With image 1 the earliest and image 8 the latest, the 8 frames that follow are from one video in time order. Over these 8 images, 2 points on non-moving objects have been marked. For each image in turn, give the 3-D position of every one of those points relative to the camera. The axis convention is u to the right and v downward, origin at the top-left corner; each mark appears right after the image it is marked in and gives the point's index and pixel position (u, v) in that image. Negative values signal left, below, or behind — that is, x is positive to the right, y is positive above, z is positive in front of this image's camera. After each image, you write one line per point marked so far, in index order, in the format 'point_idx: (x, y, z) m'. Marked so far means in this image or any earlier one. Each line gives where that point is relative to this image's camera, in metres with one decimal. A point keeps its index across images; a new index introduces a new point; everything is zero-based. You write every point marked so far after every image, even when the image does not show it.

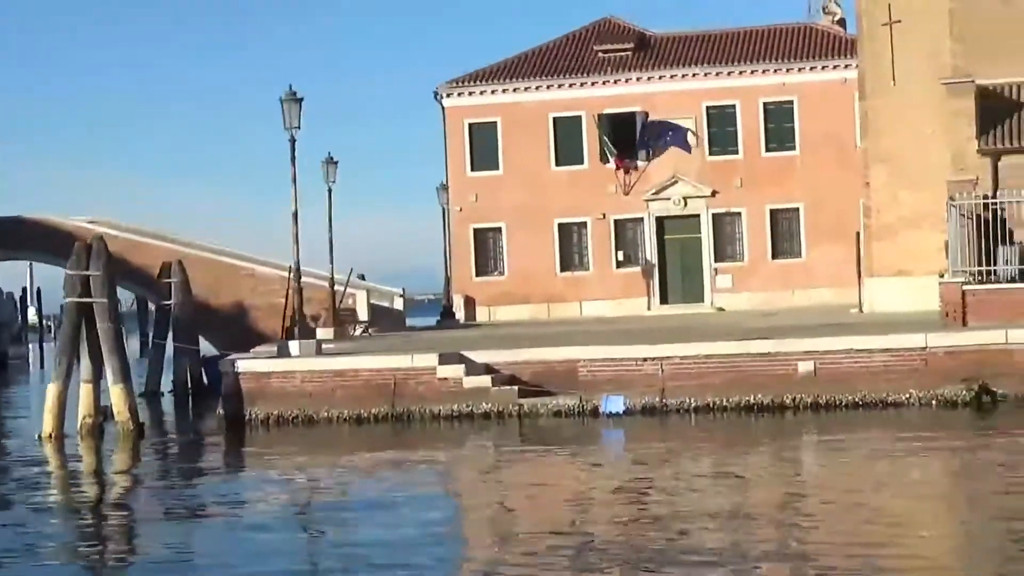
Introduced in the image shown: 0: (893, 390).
0: (+9.5, -2.5, +17.7) m
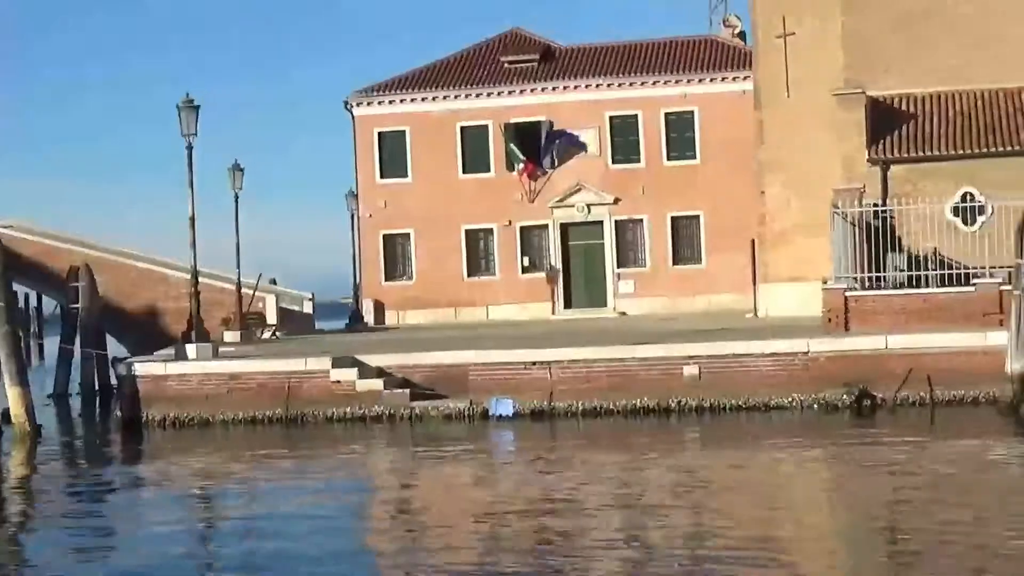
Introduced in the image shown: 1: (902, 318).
0: (+6.7, -2.7, +18.1) m
1: (+10.0, -0.8, +18.1) m
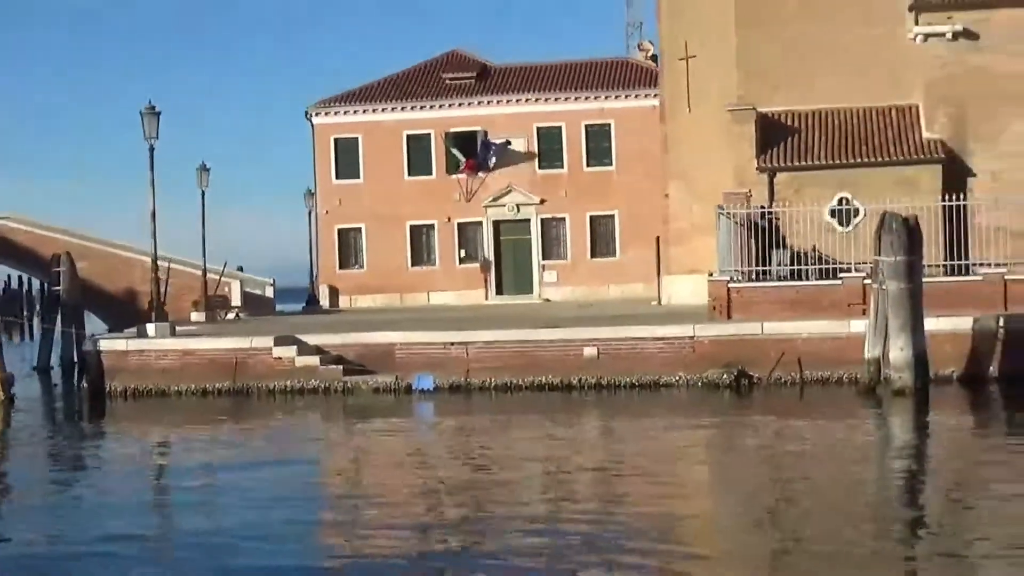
0: (+4.4, -2.4, +20.5) m
1: (+7.7, -0.6, +20.6) m
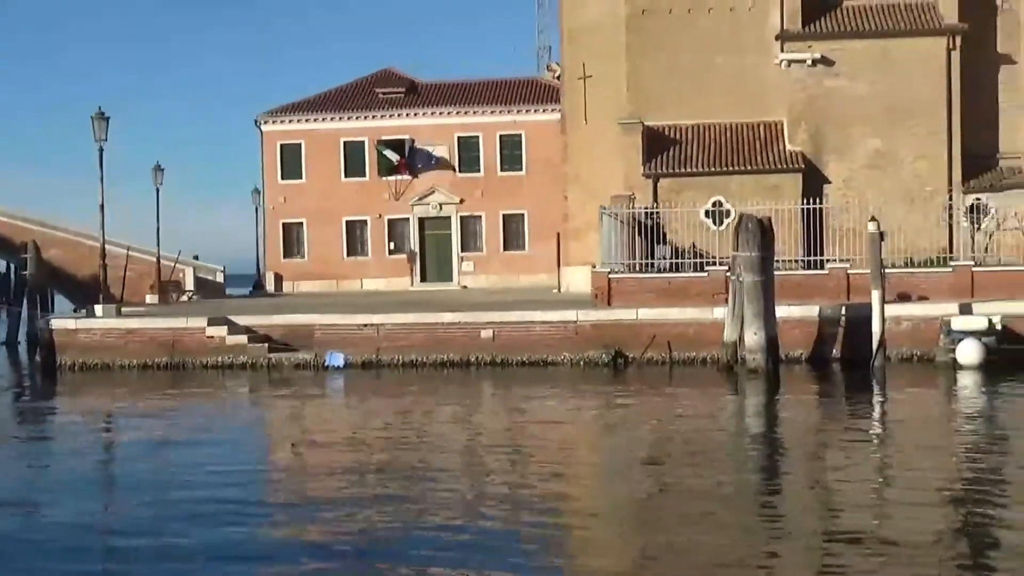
0: (+1.3, -2.1, +23.5) m
1: (+4.6, -0.3, +23.7) m
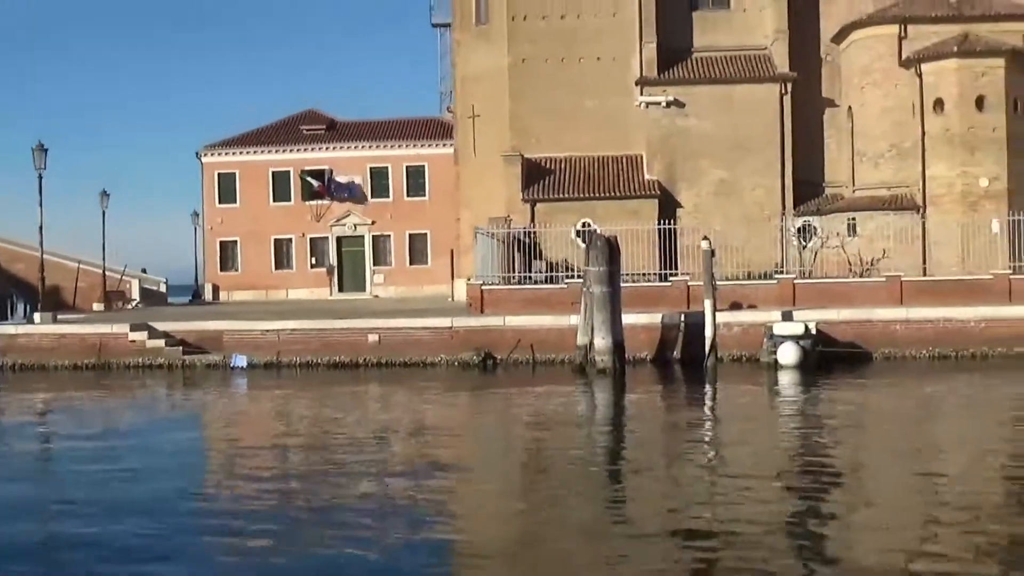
0: (-3.0, -2.5, +27.4) m
1: (+0.3, -0.7, +27.7) m
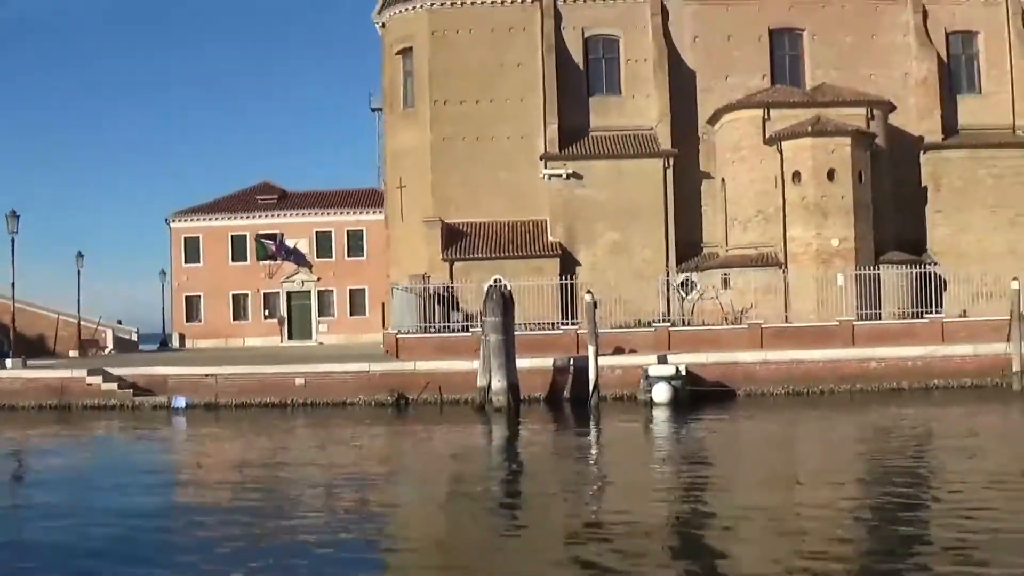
0: (-6.8, -4.6, +31.7) m
1: (-3.5, -2.8, +32.1) m
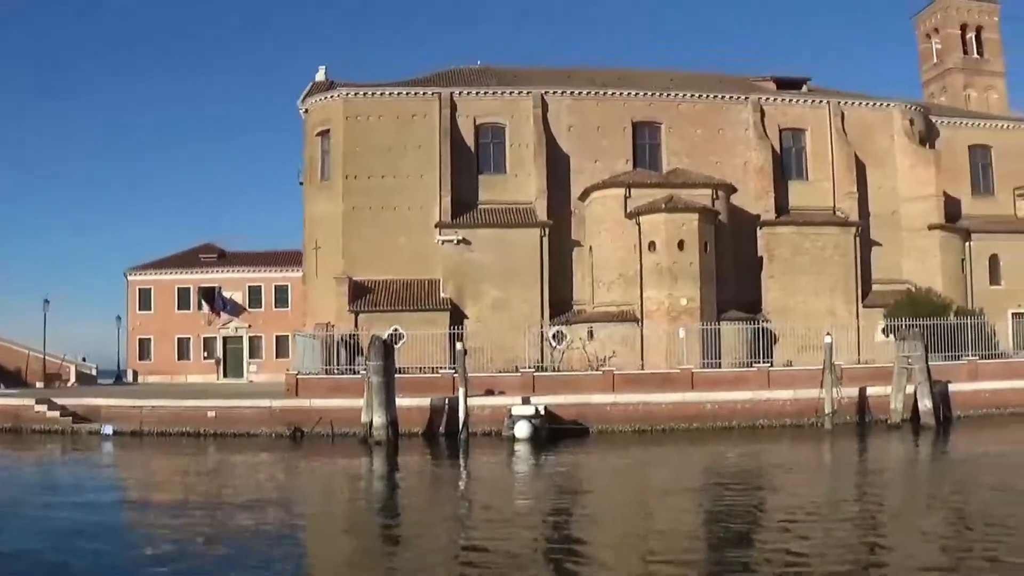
0: (-12.6, -7.0, +36.8) m
1: (-9.3, -5.3, +37.4) m
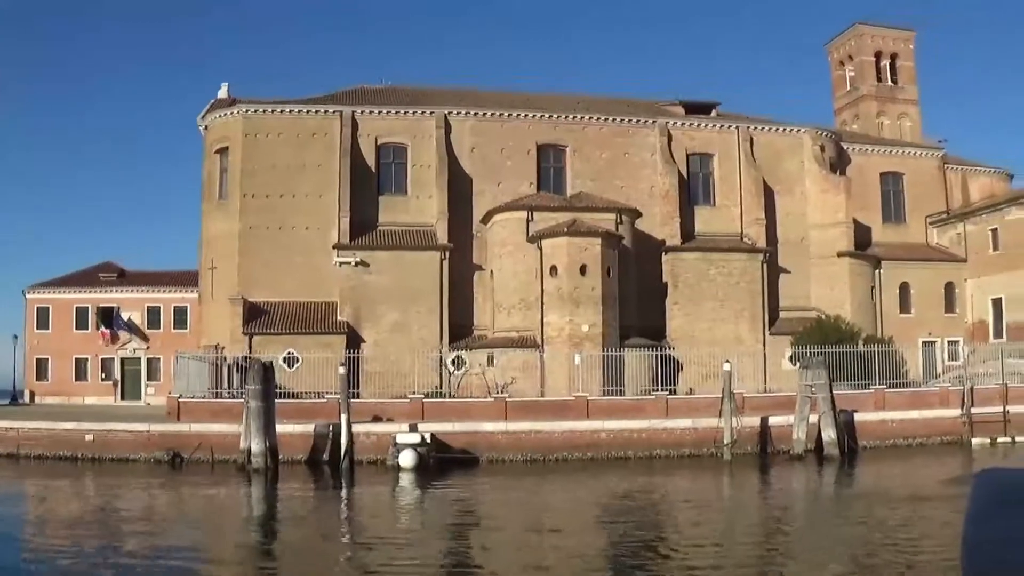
0: (-18.2, -8.1, +35.6) m
1: (-14.8, -6.4, +36.3) m
